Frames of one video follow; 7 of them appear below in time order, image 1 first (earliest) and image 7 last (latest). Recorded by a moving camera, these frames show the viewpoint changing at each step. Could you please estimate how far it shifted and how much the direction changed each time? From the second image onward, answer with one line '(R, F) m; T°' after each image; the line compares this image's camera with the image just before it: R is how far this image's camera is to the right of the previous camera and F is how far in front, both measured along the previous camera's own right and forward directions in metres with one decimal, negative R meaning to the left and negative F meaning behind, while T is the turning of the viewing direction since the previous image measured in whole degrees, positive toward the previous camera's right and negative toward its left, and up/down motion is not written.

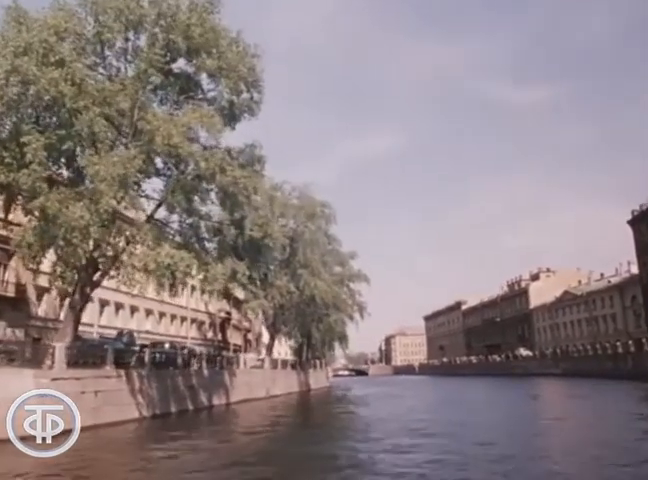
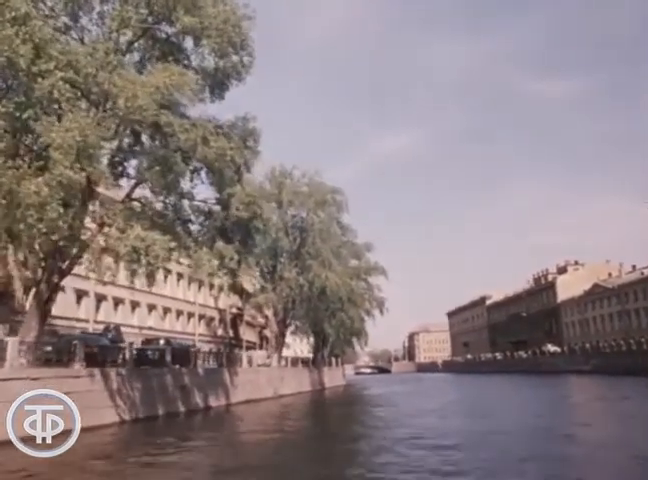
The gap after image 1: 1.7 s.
(+0.7, +3.0) m; -2°
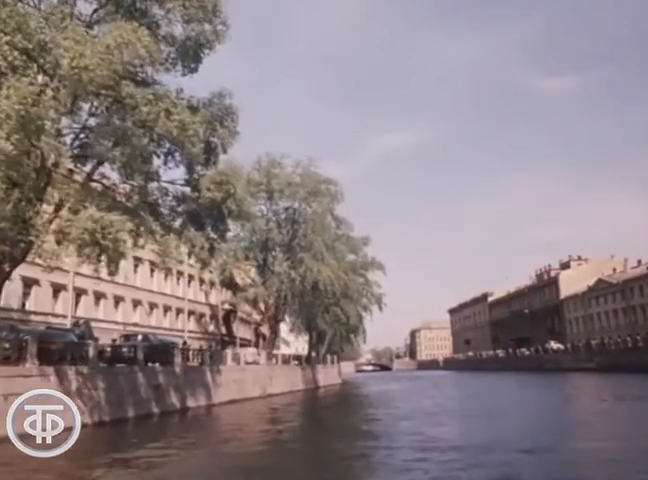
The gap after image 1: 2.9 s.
(+0.6, +2.1) m; 0°
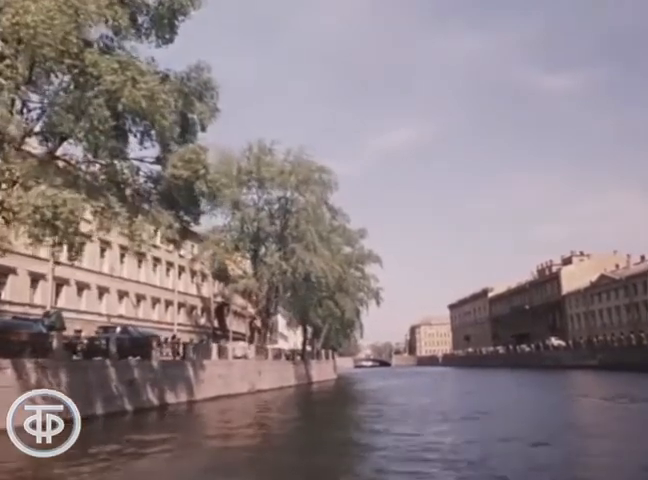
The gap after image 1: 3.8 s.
(+0.5, +1.7) m; 0°
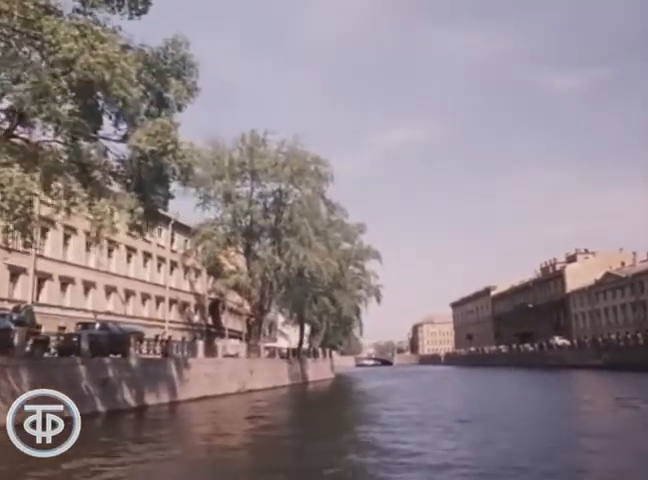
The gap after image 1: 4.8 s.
(+0.5, +1.7) m; 0°
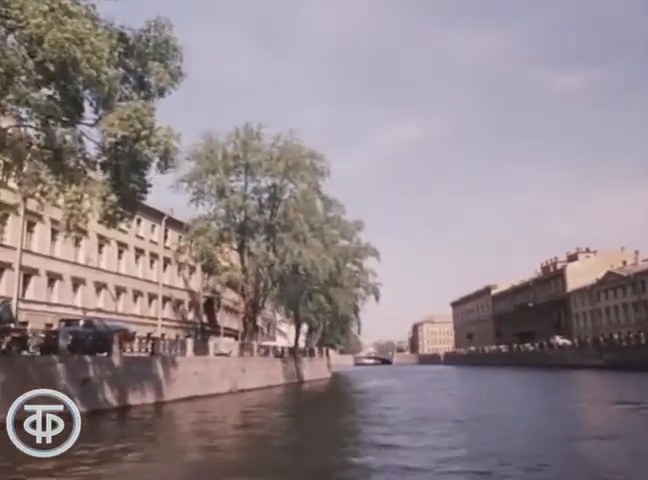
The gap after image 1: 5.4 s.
(+0.3, +1.0) m; 0°
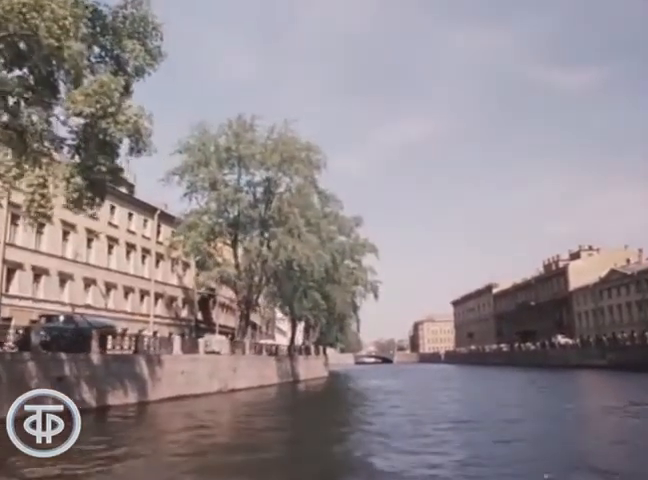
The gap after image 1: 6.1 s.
(+0.3, +1.2) m; 0°
